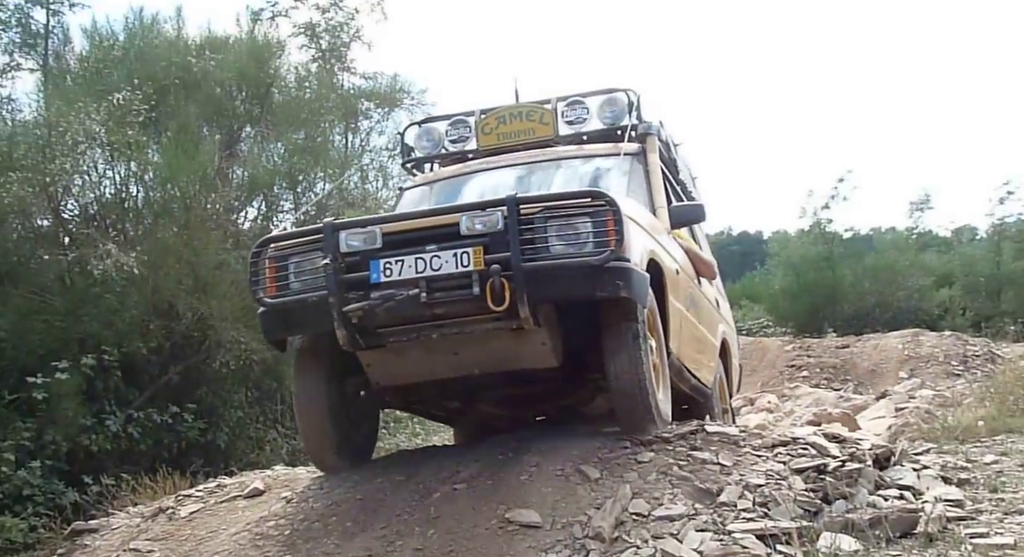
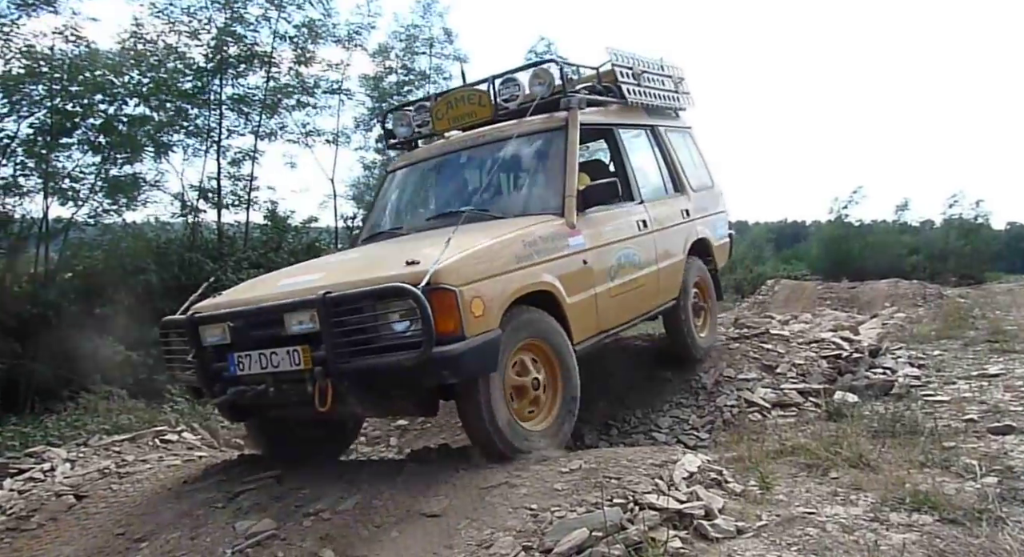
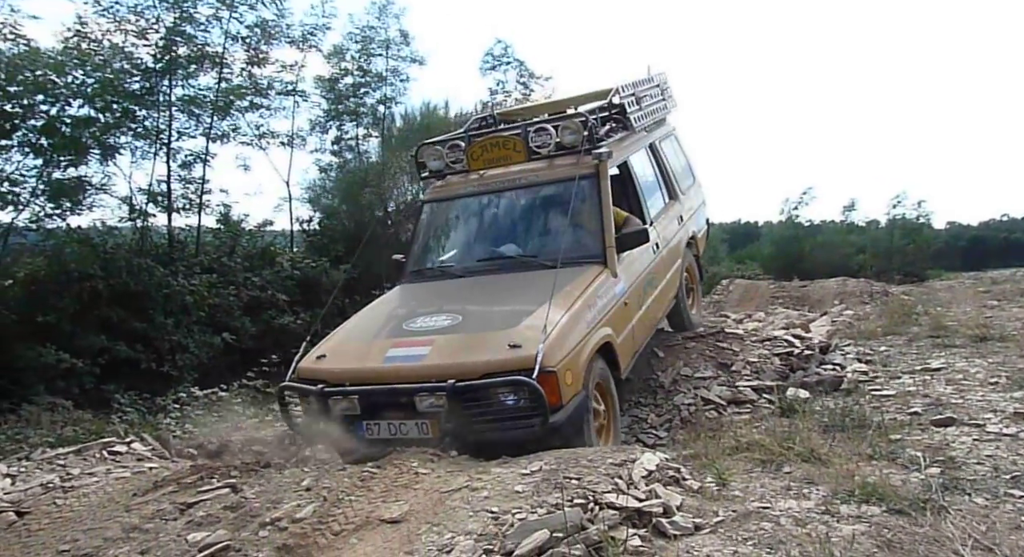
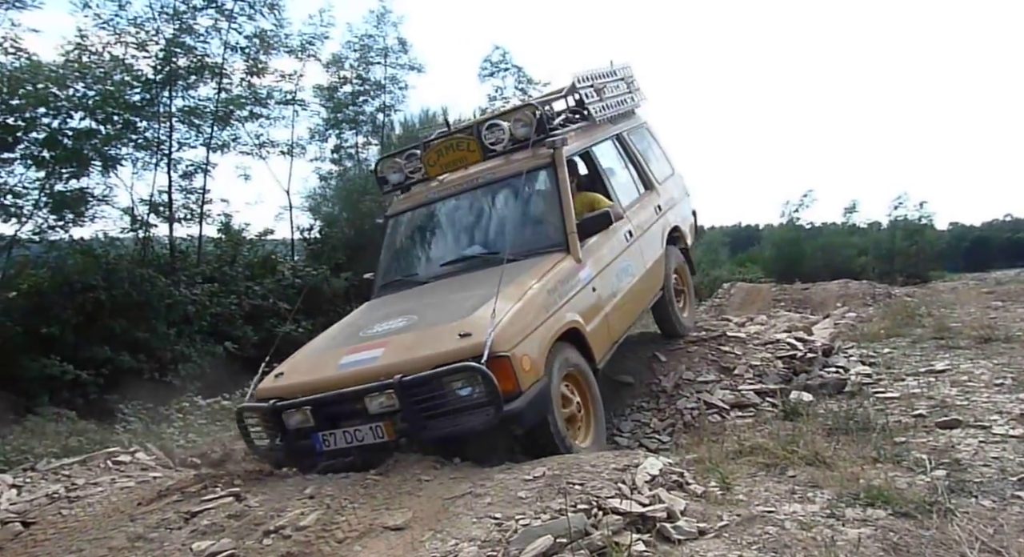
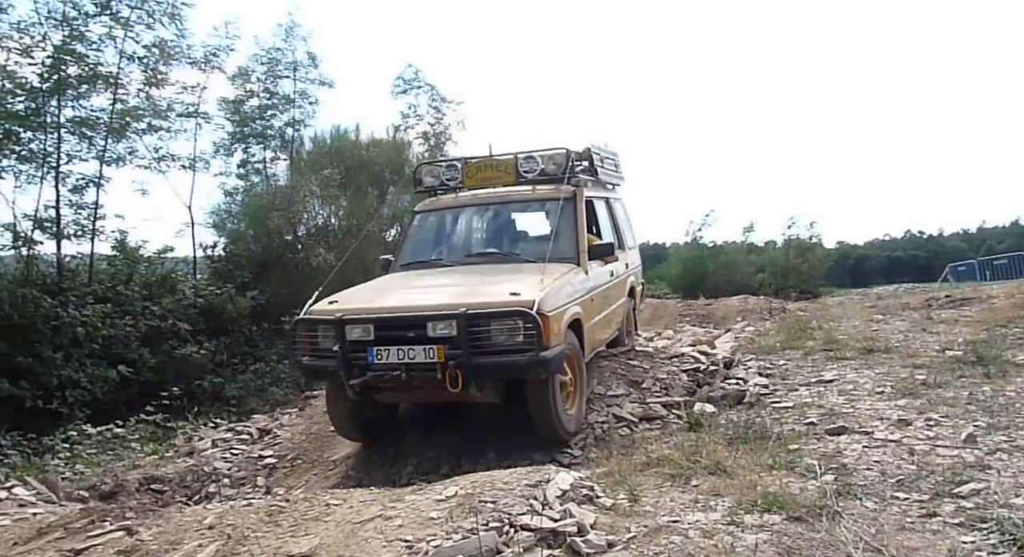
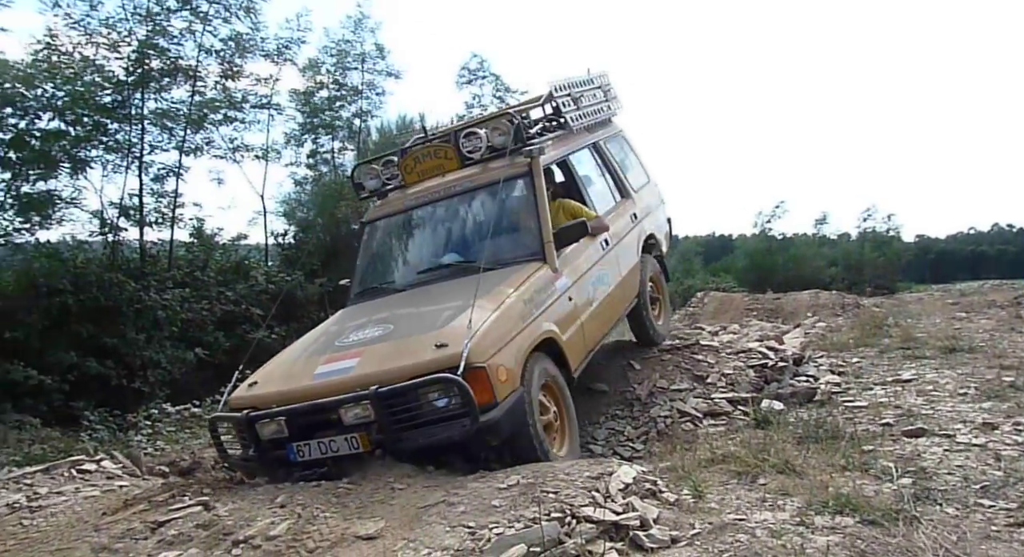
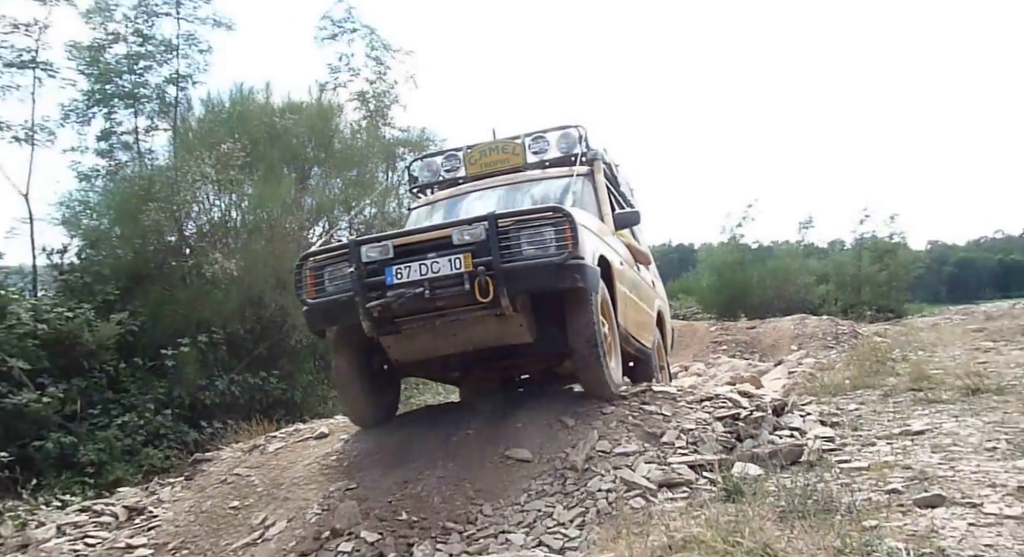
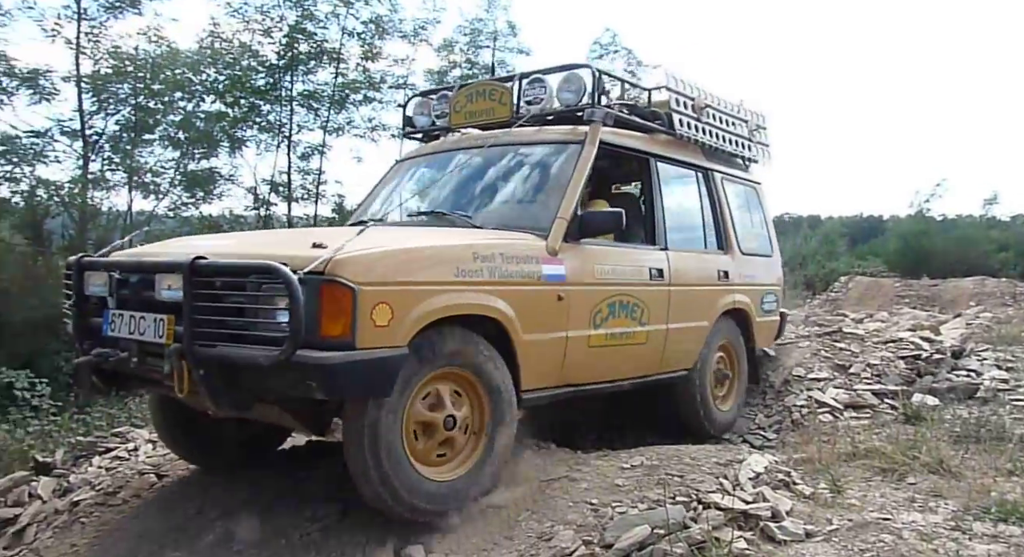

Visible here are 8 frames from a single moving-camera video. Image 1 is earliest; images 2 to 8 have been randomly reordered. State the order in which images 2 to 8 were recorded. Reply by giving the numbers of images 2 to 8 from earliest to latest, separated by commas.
7, 5, 6, 3, 4, 2, 8
